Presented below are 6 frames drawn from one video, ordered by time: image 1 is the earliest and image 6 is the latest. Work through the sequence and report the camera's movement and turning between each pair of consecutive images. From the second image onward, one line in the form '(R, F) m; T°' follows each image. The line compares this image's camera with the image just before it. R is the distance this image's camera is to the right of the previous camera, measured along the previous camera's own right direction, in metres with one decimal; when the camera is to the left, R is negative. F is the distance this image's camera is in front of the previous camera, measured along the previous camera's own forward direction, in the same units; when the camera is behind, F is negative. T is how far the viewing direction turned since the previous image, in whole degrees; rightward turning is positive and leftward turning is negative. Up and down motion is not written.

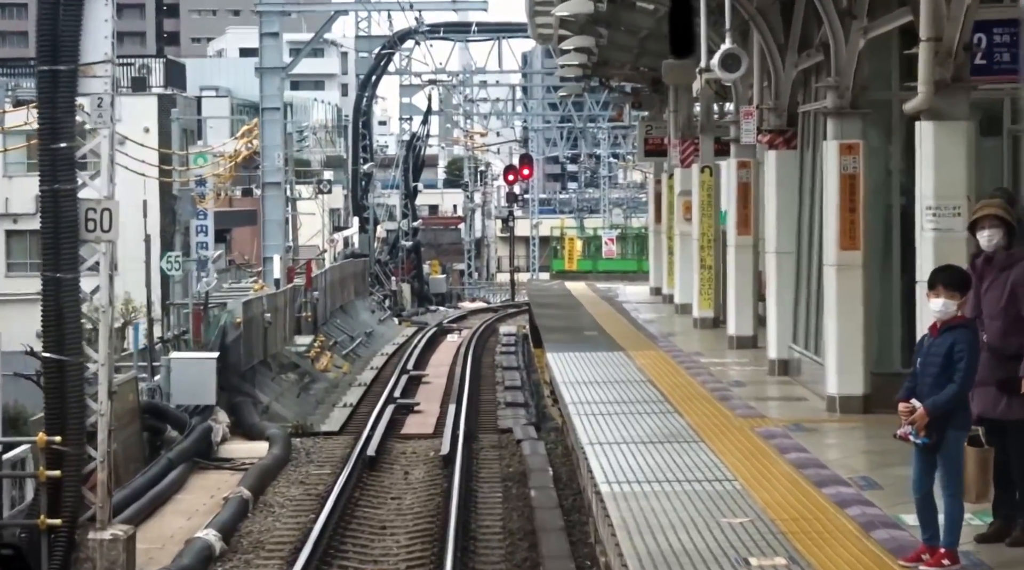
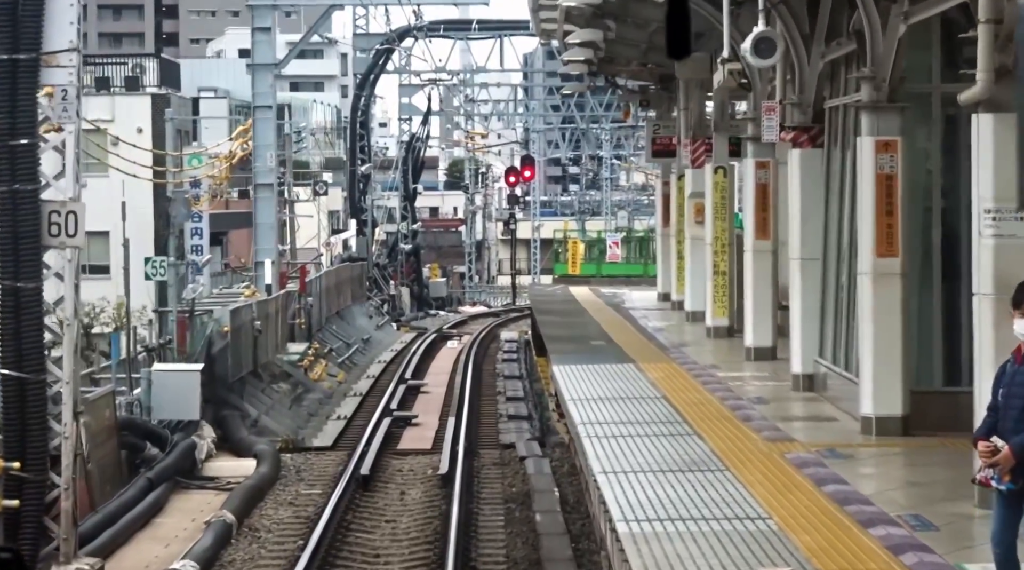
(0.0, +1.0) m; 0°
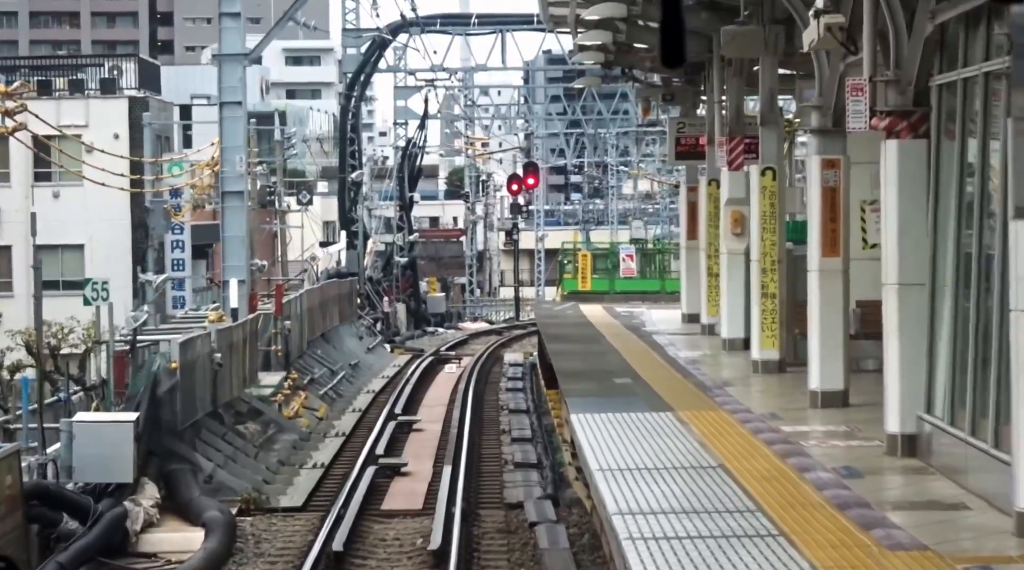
(0.0, +3.0) m; 0°
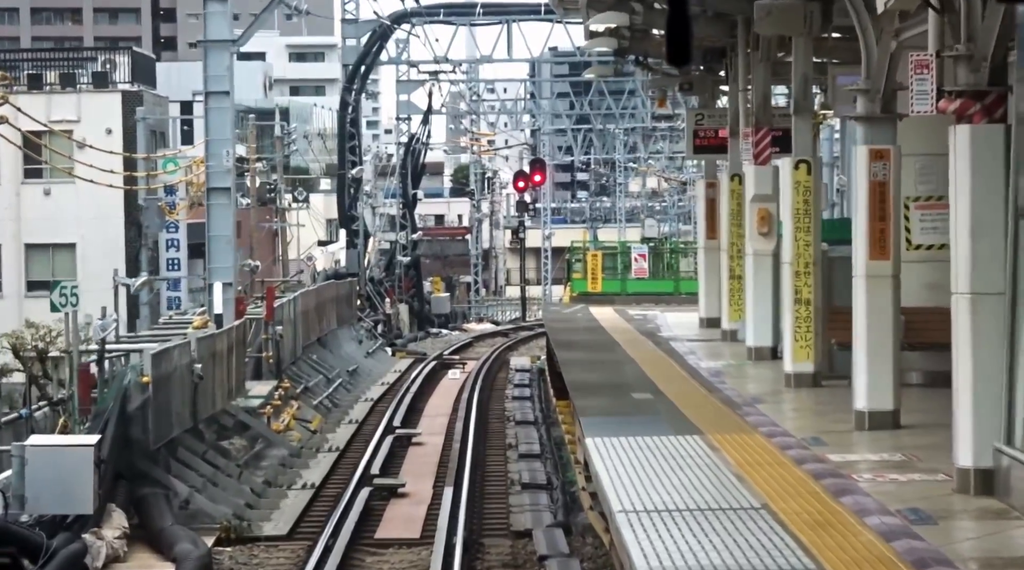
(0.0, +1.4) m; 0°
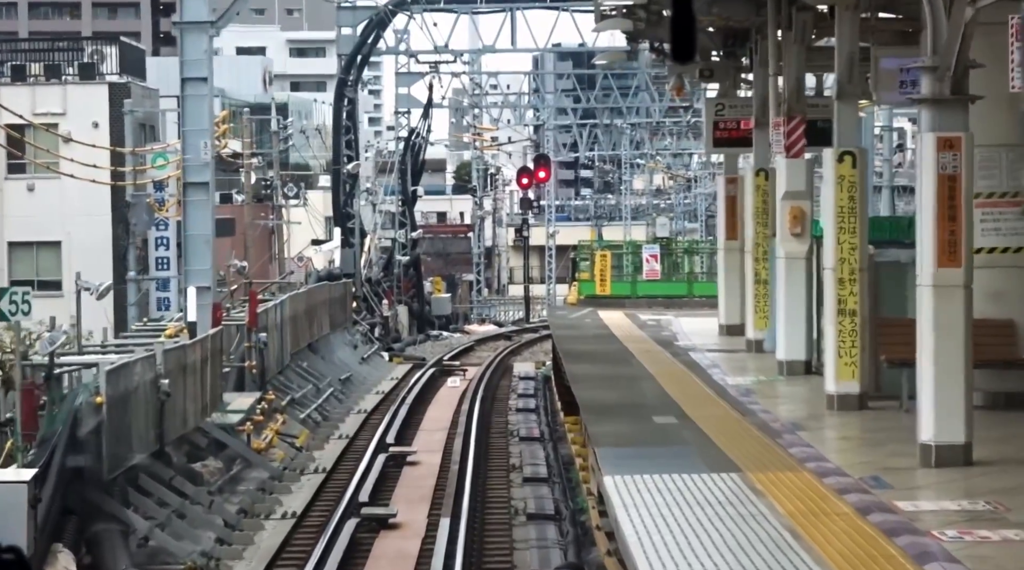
(0.0, +1.6) m; 0°
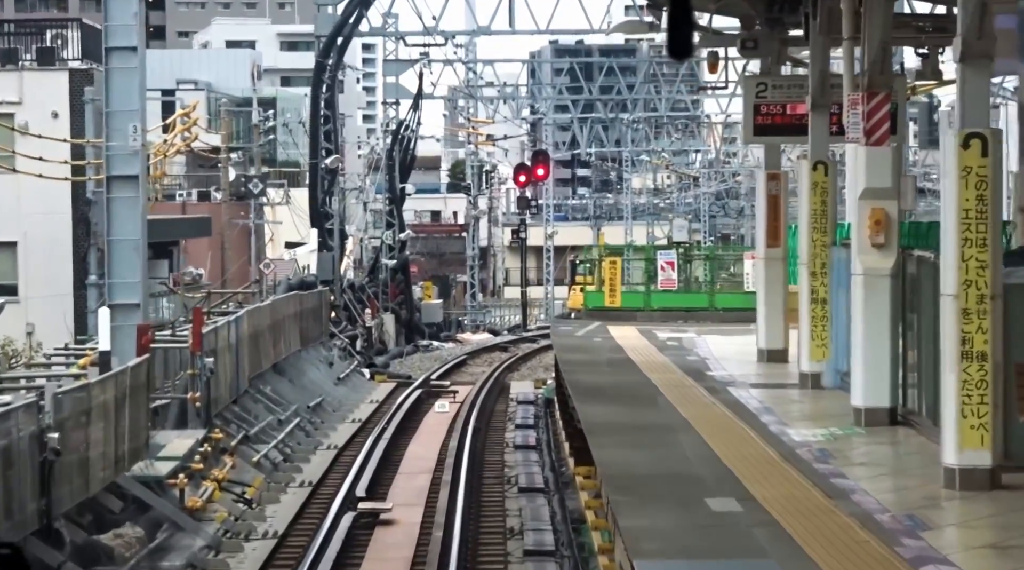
(0.0, +3.2) m; 0°
